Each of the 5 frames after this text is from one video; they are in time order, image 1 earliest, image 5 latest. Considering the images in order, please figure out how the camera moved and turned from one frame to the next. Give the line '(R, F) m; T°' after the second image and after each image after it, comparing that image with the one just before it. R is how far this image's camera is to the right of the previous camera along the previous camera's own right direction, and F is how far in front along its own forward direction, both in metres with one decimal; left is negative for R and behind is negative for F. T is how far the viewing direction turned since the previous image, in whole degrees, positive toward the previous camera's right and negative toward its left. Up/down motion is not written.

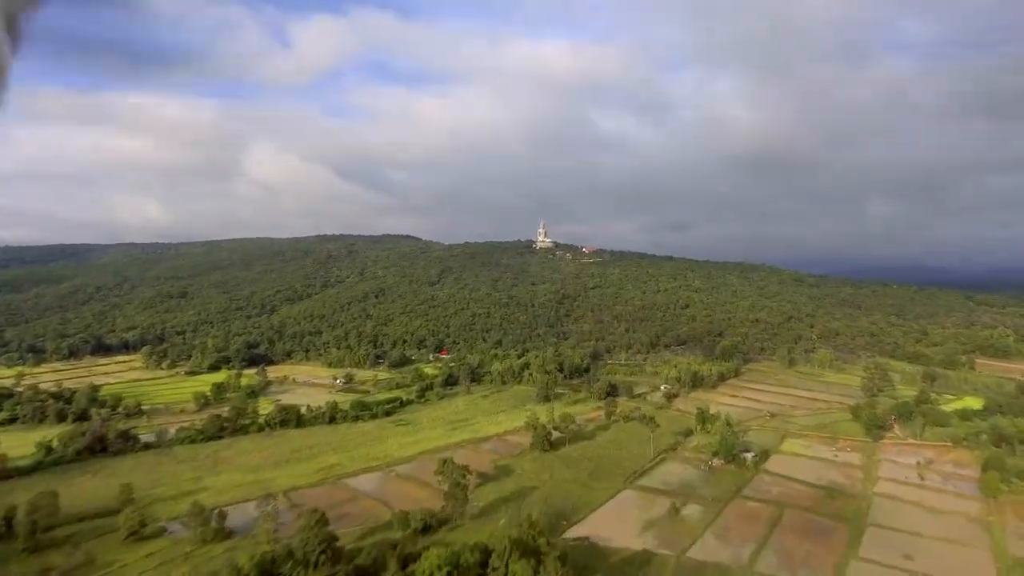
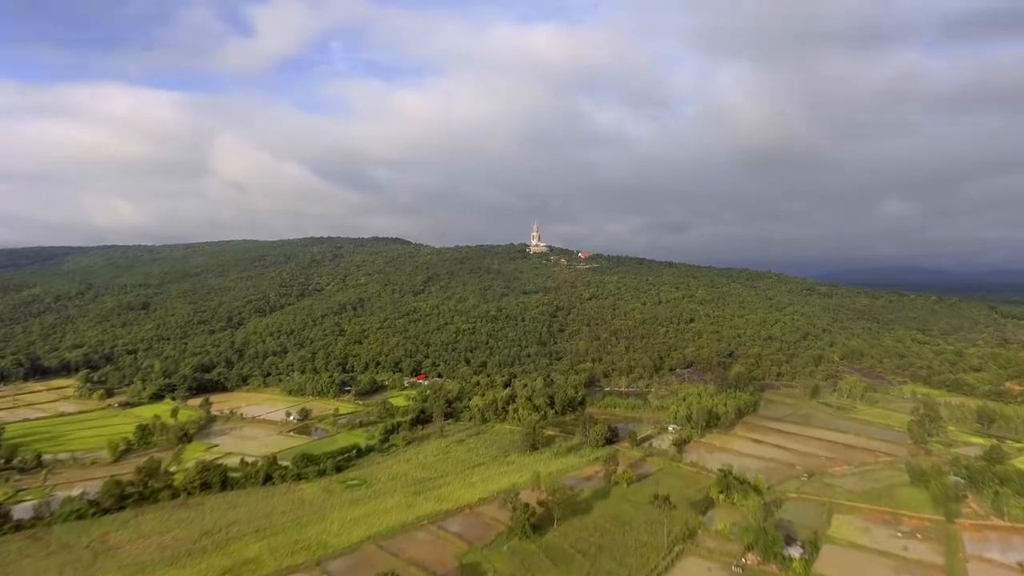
(+1.1, +7.6) m; 0°
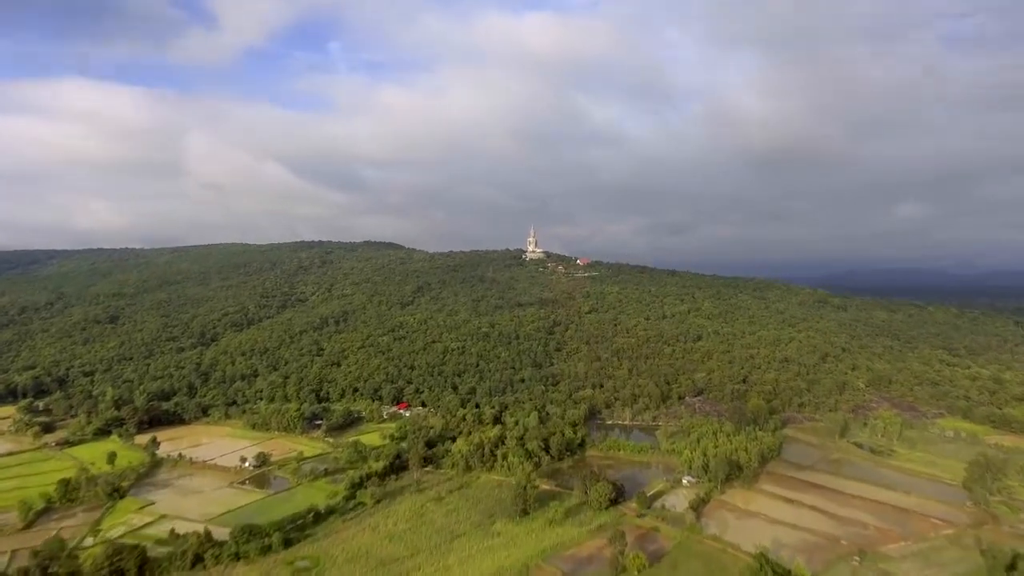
(+0.6, +6.0) m; 0°
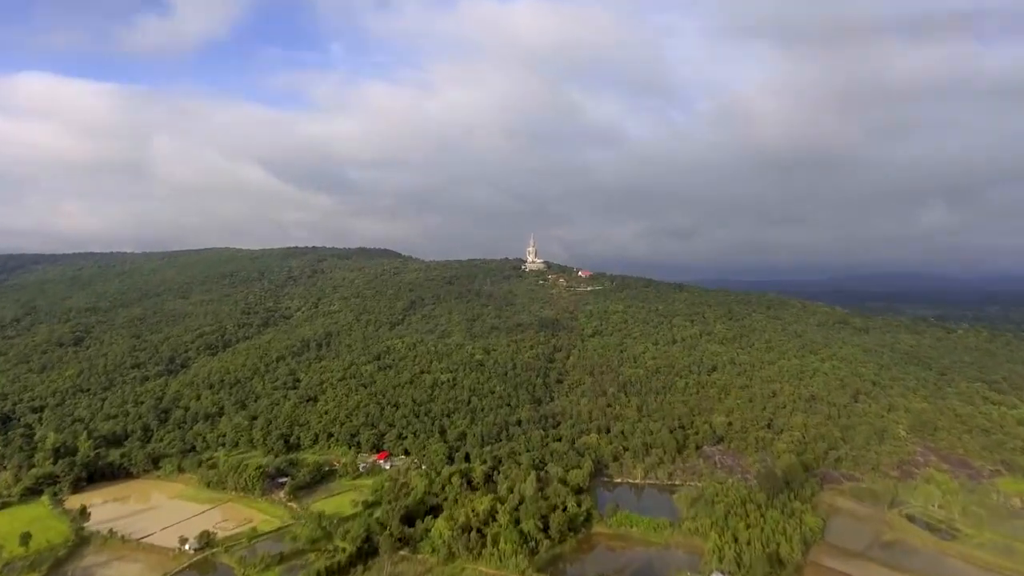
(+0.4, +6.6) m; 0°
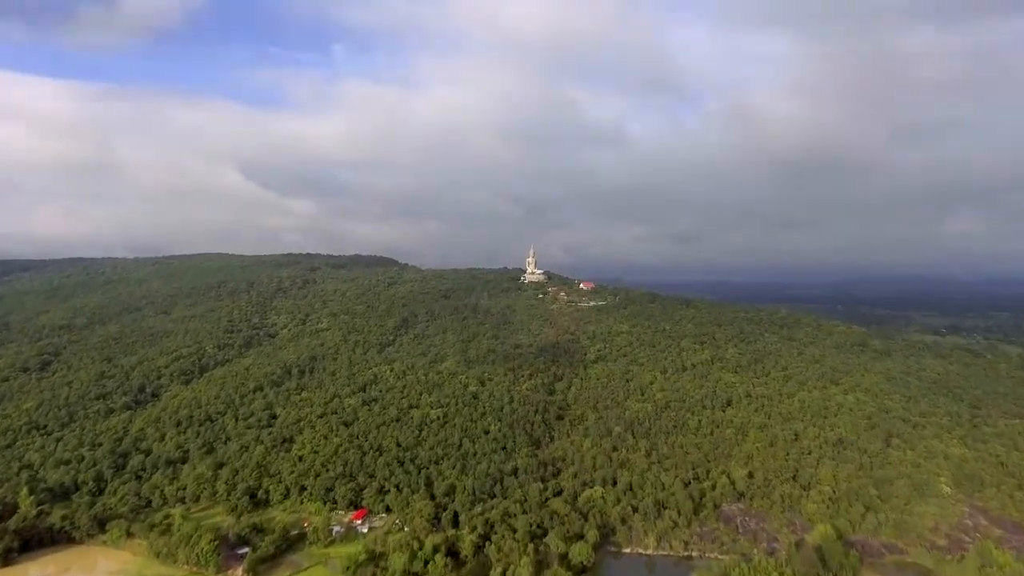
(+0.4, +5.5) m; 0°
